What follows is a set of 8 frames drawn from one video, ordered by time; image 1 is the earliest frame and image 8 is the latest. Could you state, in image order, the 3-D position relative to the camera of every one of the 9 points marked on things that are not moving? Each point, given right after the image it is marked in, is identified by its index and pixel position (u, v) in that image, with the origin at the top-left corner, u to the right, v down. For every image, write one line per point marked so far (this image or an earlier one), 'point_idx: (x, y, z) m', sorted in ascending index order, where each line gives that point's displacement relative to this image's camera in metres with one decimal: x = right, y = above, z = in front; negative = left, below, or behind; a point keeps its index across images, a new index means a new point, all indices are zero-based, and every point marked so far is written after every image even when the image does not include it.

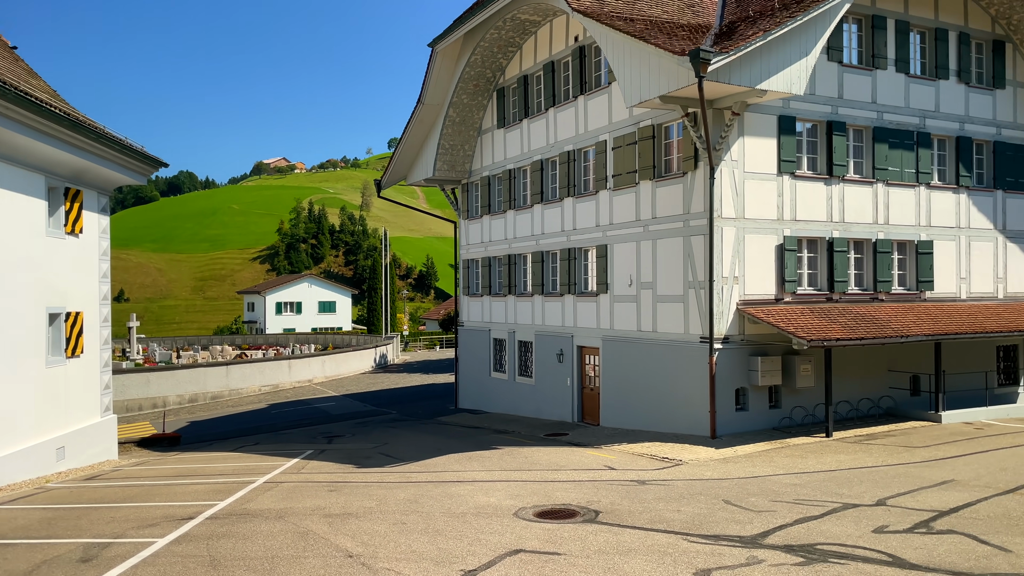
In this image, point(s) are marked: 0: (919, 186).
0: (+10.1, +2.5, +19.6) m
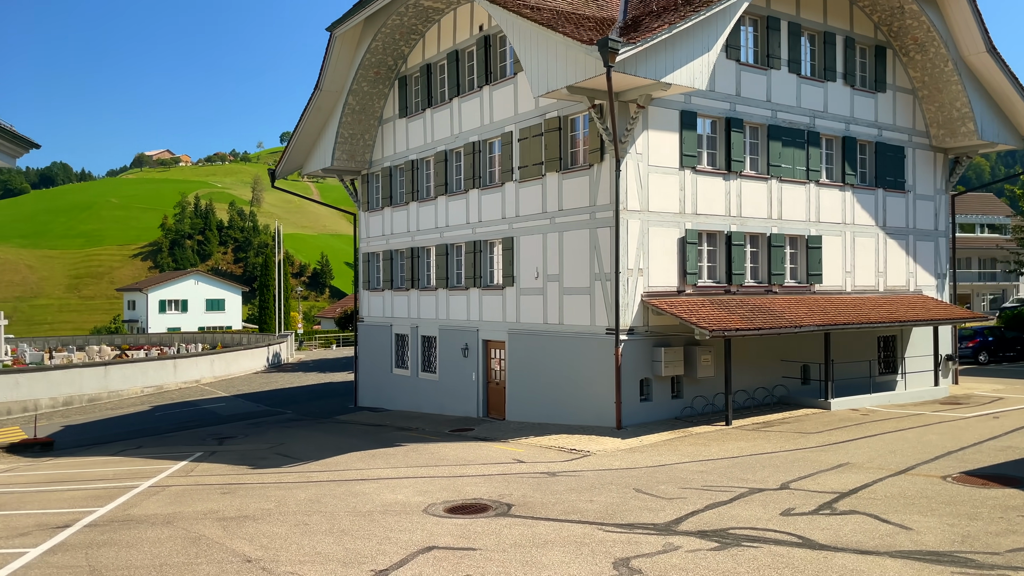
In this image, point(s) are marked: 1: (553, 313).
0: (+7.7, +2.7, +20.4) m
1: (+1.0, -0.6, +18.8) m
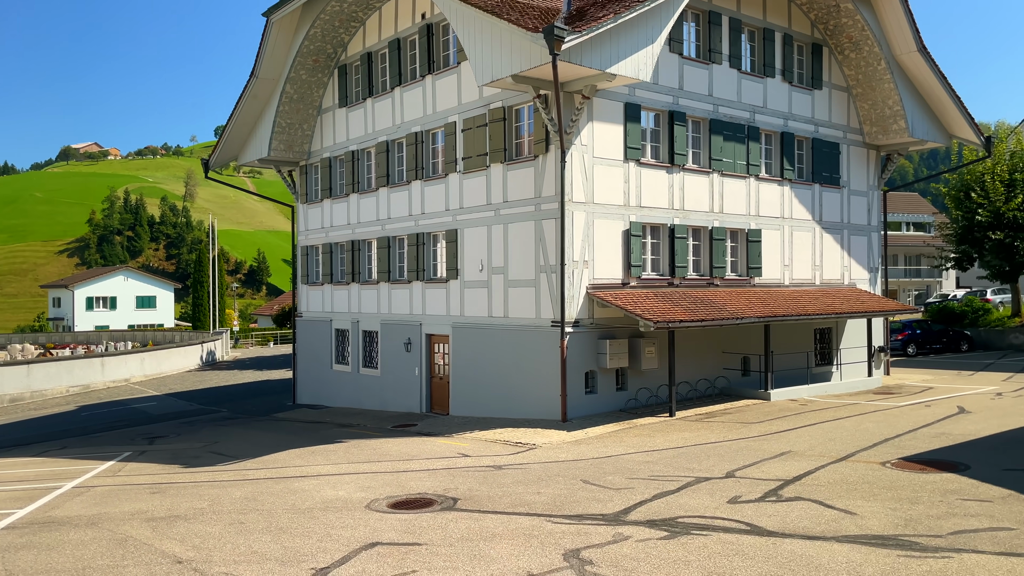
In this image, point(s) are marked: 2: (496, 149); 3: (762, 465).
0: (+6.2, +2.9, +20.7) m
1: (-0.3, -0.4, +18.6) m
2: (-0.4, +3.2, +18.5) m
3: (+3.7, -2.6, +11.8) m
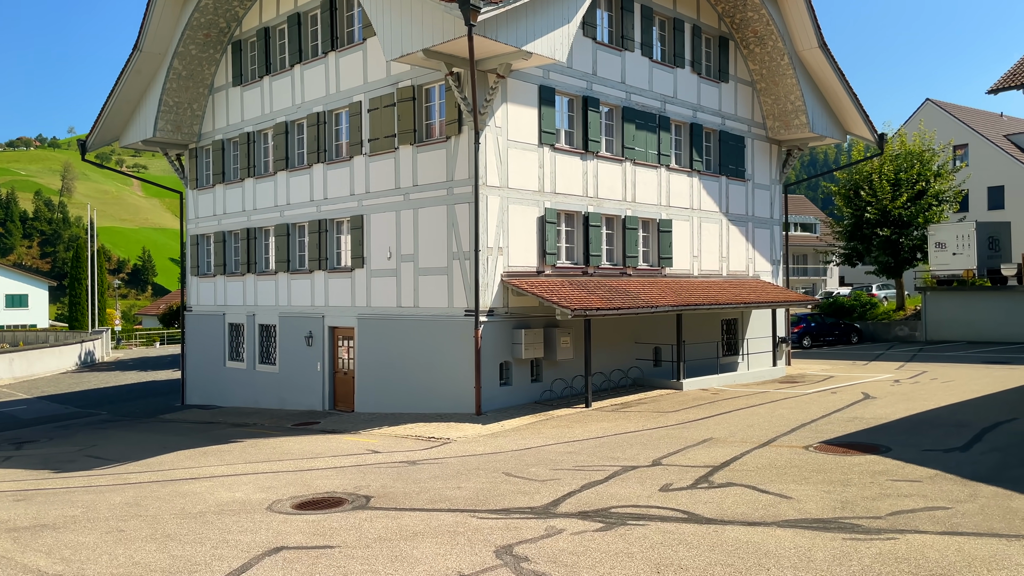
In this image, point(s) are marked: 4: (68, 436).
0: (+3.9, +3.1, +20.6) m
1: (-2.4, -0.1, +17.7) m
2: (-2.4, +3.5, +17.6) m
3: (+2.5, -2.4, +11.5) m
4: (-10.8, -3.6, +19.2) m
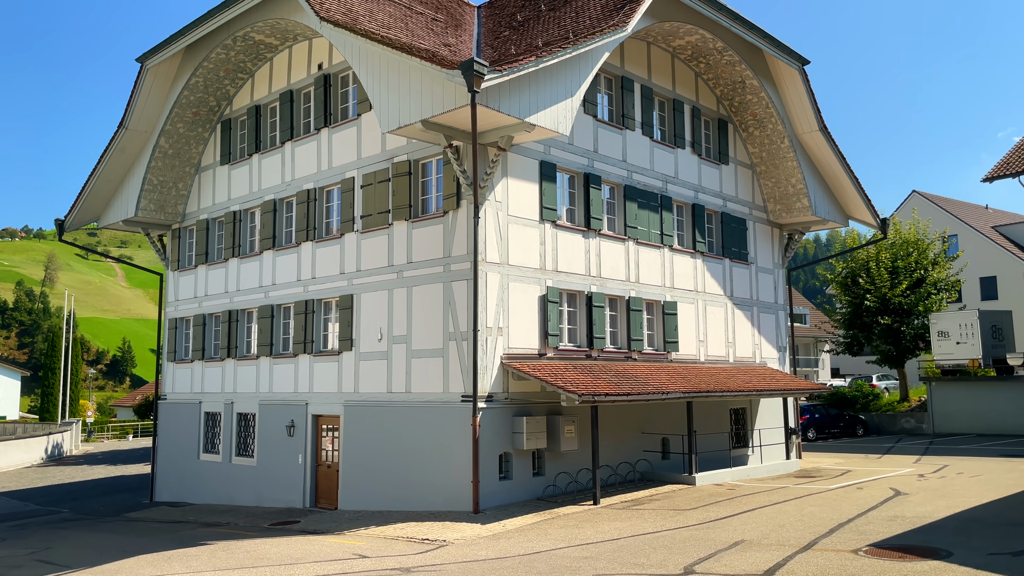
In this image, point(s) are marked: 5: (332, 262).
0: (+3.8, +1.0, +19.8) m
1: (-2.4, -1.9, +16.4) m
2: (-2.4, +1.7, +16.7) m
3: (+2.7, -3.4, +10.1) m
4: (-10.8, -5.5, +17.4) m
5: (-4.2, +0.6, +18.4) m
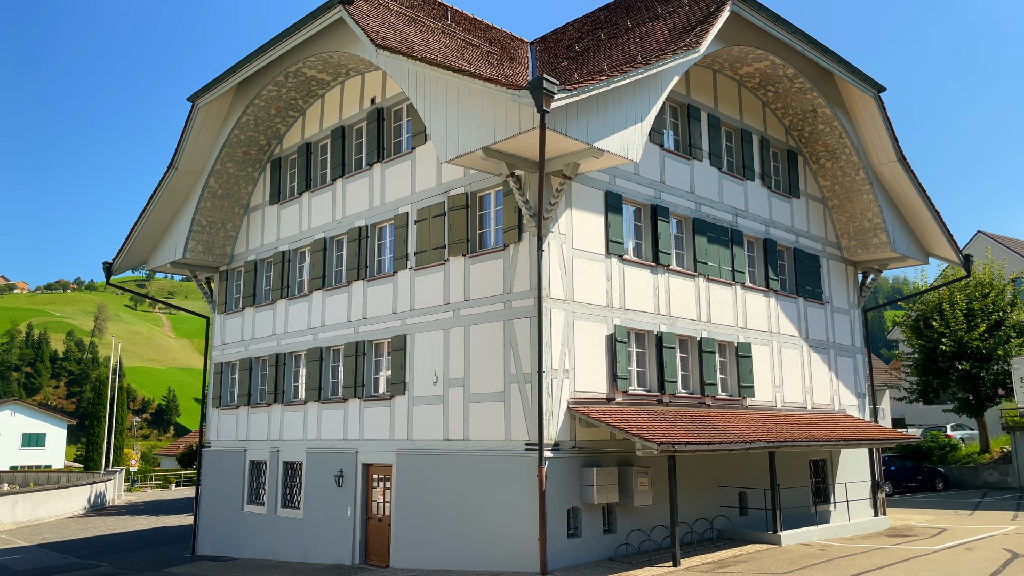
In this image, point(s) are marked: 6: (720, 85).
0: (+5.2, +0.1, +18.5) m
1: (-1.1, -2.7, +15.3) m
2: (-1.1, +0.9, +15.8) m
3: (+3.6, -3.7, +8.6) m
4: (-9.5, -6.3, +16.4) m
5: (-2.8, -0.3, +17.5) m
6: (+5.1, +4.9, +19.2) m
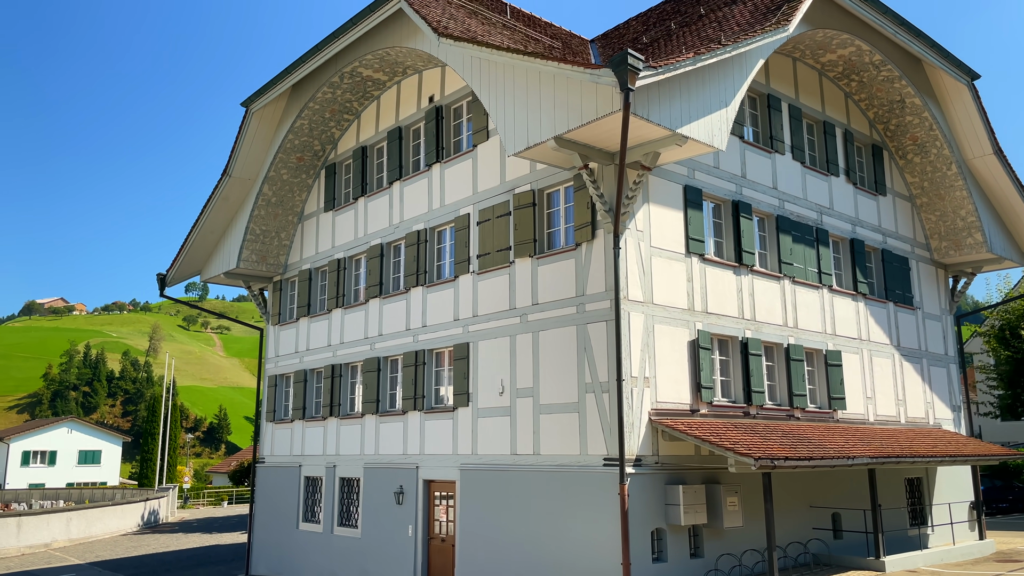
0: (+6.7, 0.0, +17.1) m
1: (+0.2, -2.7, +14.2) m
2: (+0.2, +0.9, +14.8) m
3: (+4.6, -3.6, +7.2) m
4: (-8.1, -6.5, +15.7) m
5: (-1.4, -0.4, +16.6) m
6: (+6.5, +4.8, +17.9) m
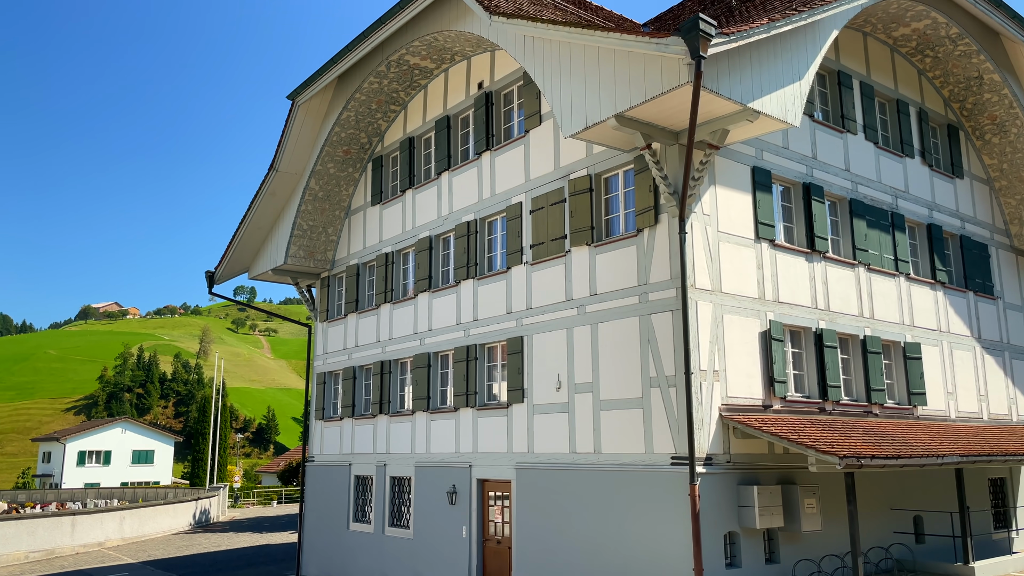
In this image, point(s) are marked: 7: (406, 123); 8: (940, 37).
0: (+7.9, +0.2, +16.1) m
1: (+1.3, -2.5, +13.4) m
2: (+1.2, +1.1, +14.1) m
3: (+5.2, -3.4, +6.3) m
4: (-6.9, -6.4, +15.4) m
5: (-0.3, -0.2, +15.9) m
6: (+7.7, +5.1, +16.8) m
7: (-2.7, +4.2, +19.9) m
8: (+9.1, +5.4, +16.9) m
